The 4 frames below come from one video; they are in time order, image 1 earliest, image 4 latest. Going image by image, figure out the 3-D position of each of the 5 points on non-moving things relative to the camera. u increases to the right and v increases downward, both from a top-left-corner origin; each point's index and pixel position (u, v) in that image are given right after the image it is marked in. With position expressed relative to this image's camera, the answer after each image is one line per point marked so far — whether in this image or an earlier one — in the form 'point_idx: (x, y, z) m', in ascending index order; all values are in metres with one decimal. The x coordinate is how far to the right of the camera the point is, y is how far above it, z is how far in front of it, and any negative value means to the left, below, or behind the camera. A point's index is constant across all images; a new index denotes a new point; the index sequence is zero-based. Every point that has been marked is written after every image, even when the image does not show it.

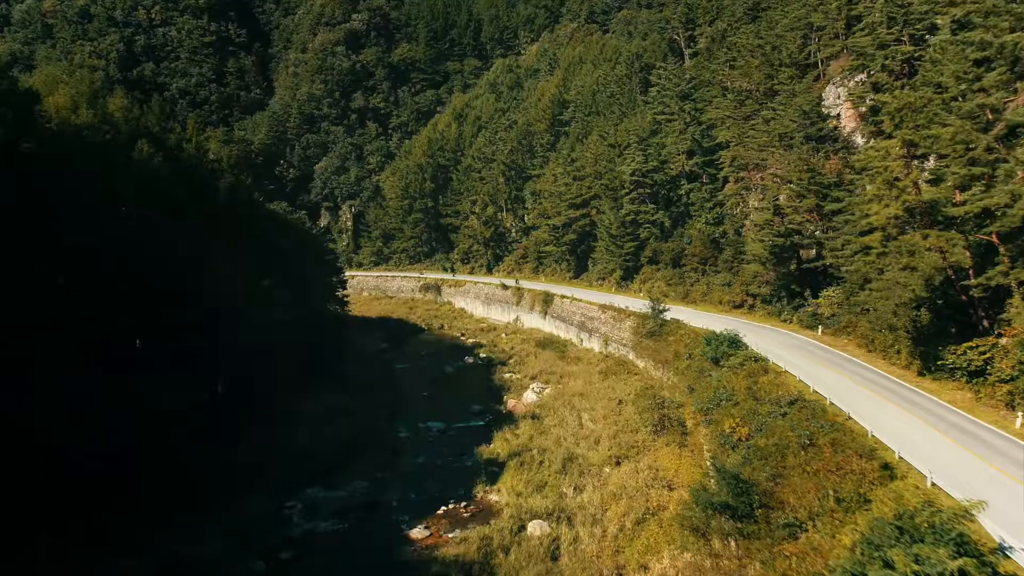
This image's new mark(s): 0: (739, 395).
0: (+5.2, -2.5, +17.6) m
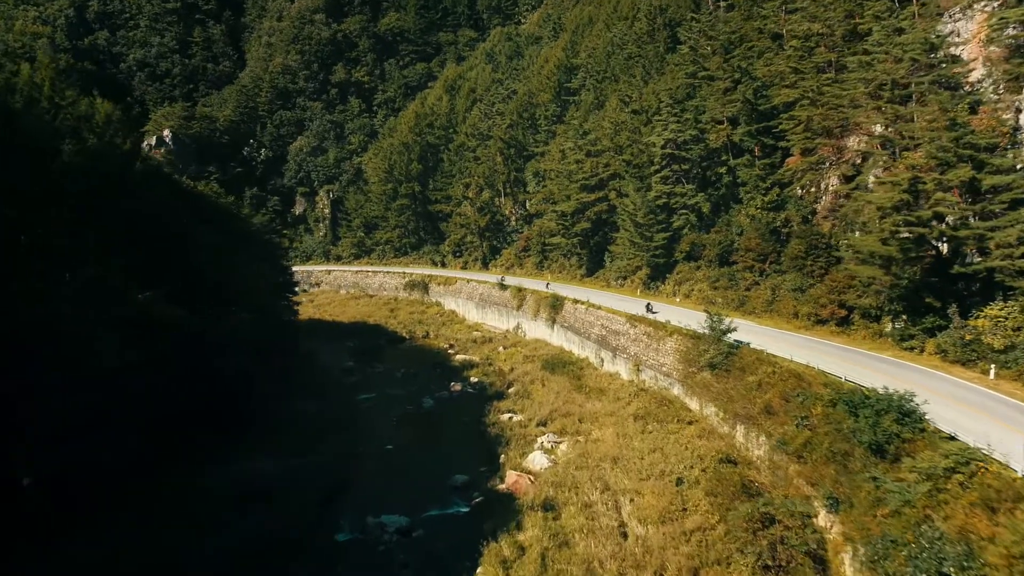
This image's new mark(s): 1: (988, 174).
0: (+5.2, -3.0, +8.3) m
1: (+11.6, +2.7, +18.9) m
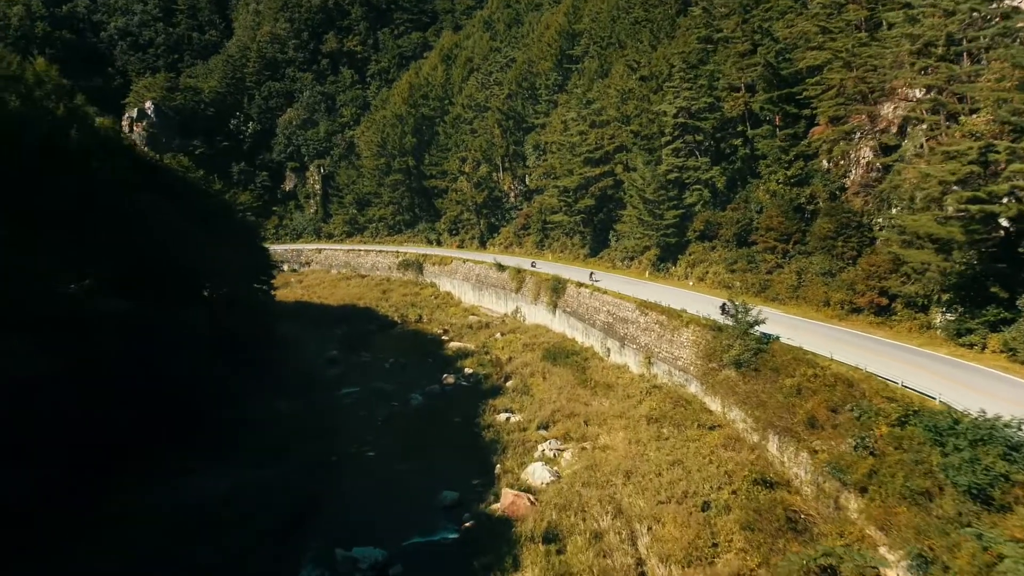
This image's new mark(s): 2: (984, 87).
0: (+5.1, -3.0, +5.6) m
1: (+11.5, +3.0, +16.1) m
2: (+11.0, +4.7, +17.9) m
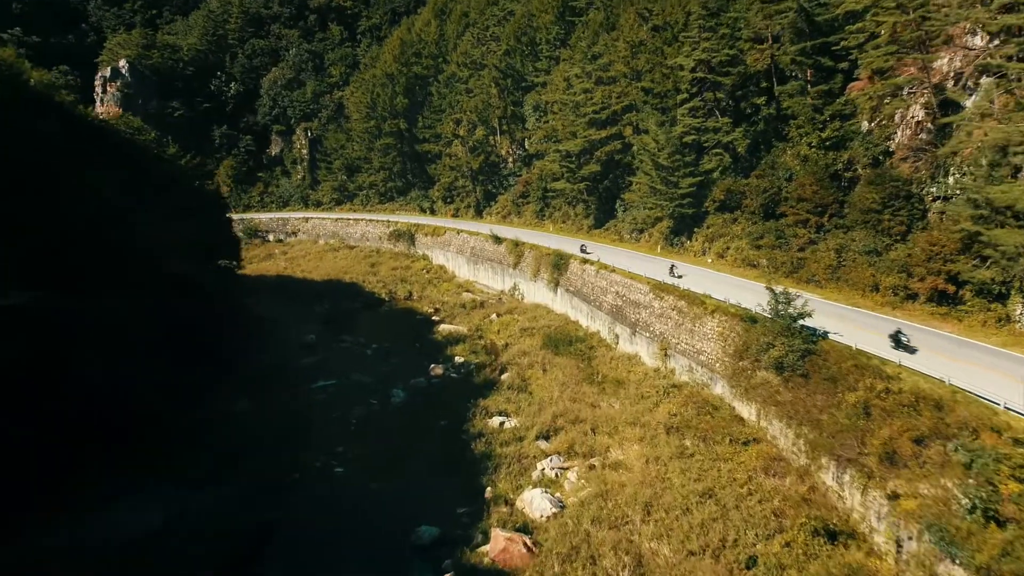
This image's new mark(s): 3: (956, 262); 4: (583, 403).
0: (+5.0, -3.4, +2.4) m
1: (+11.4, +3.1, +12.5) m
2: (+10.9, +5.0, +14.3) m
3: (+10.2, +0.6, +17.7) m
4: (+1.8, -2.9, +19.8) m
